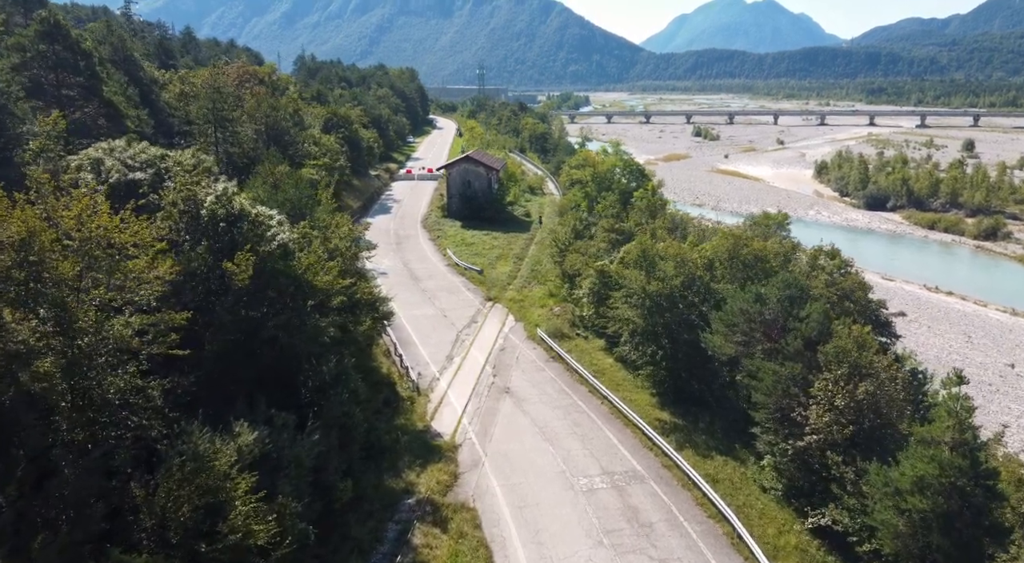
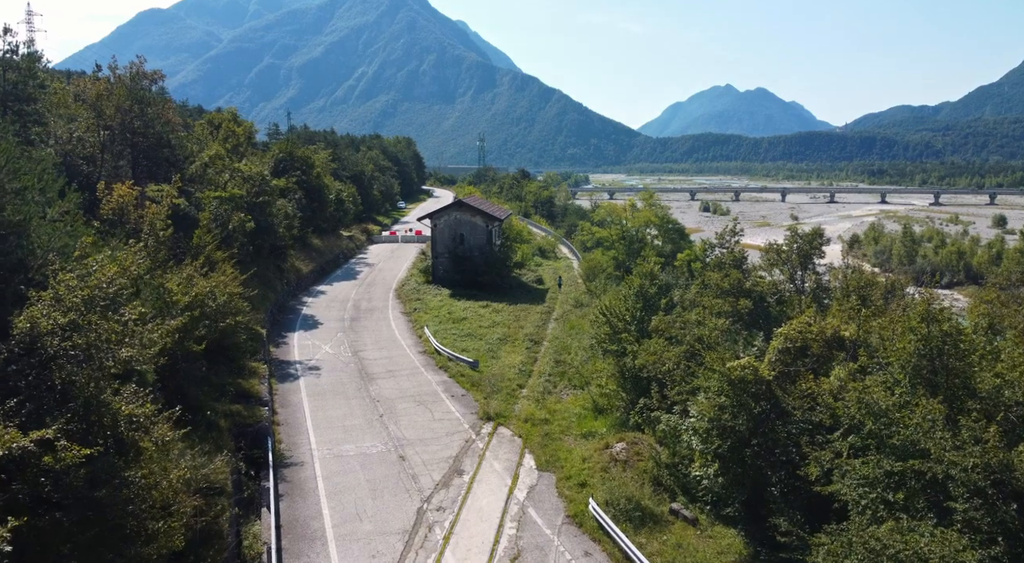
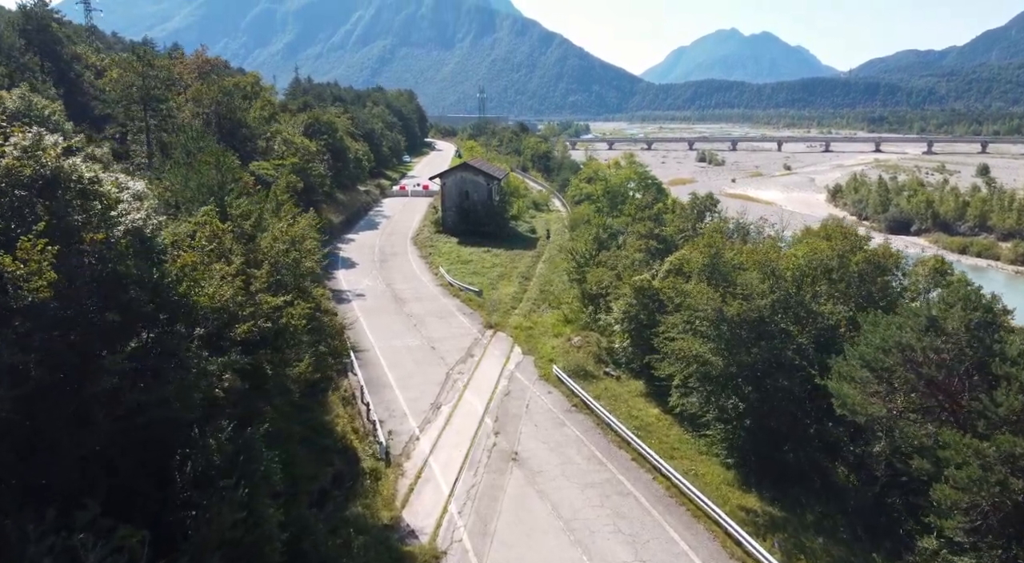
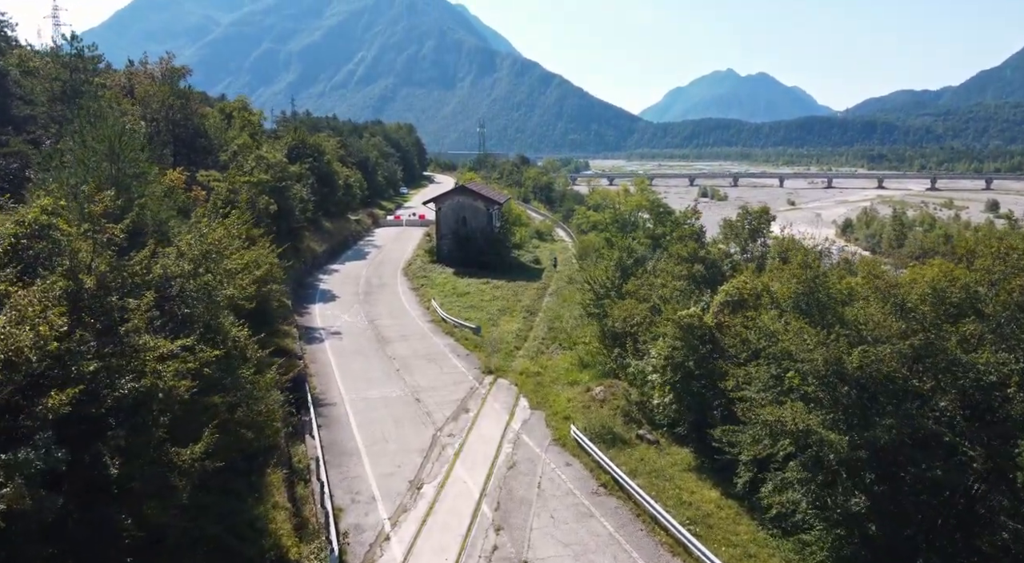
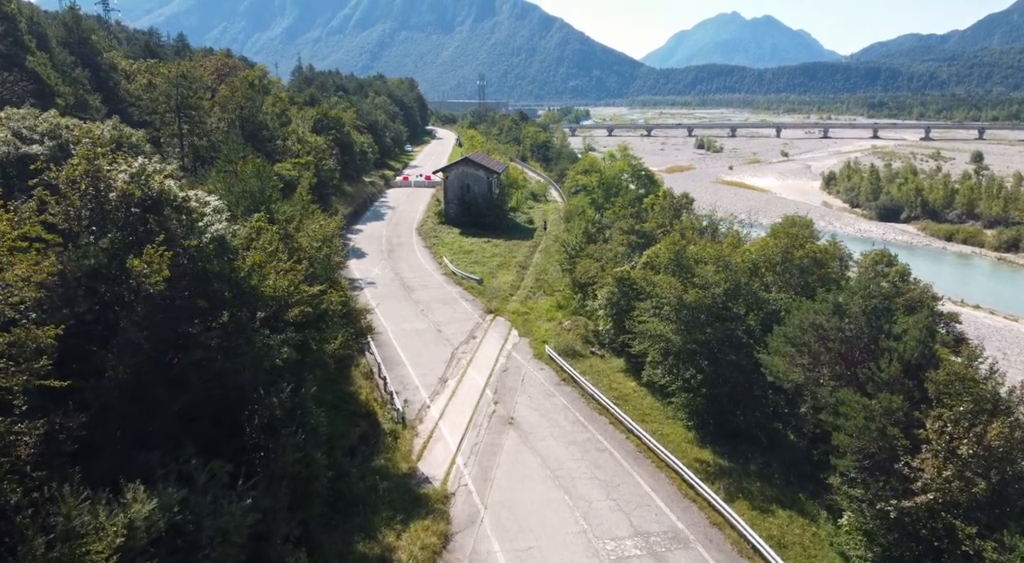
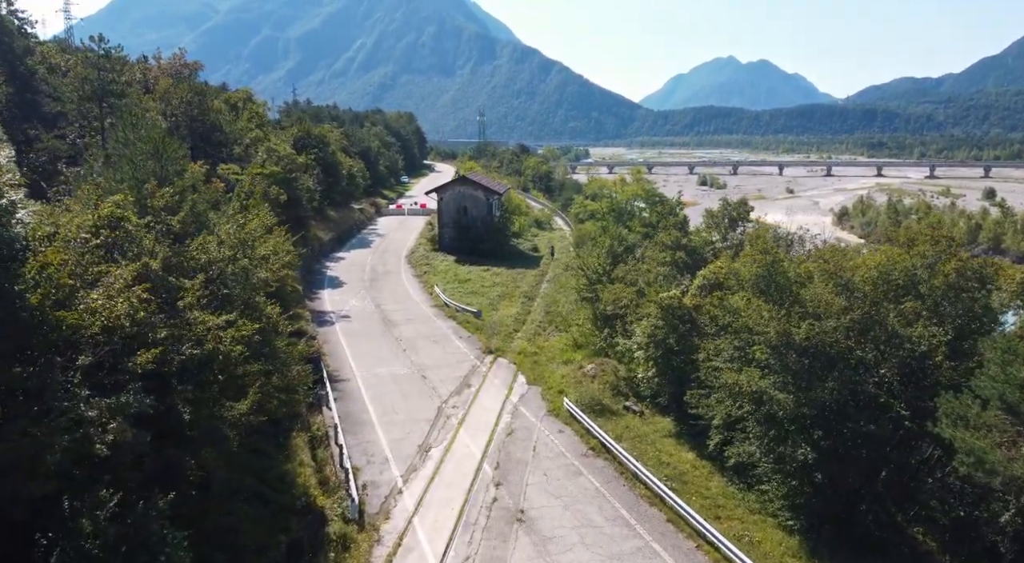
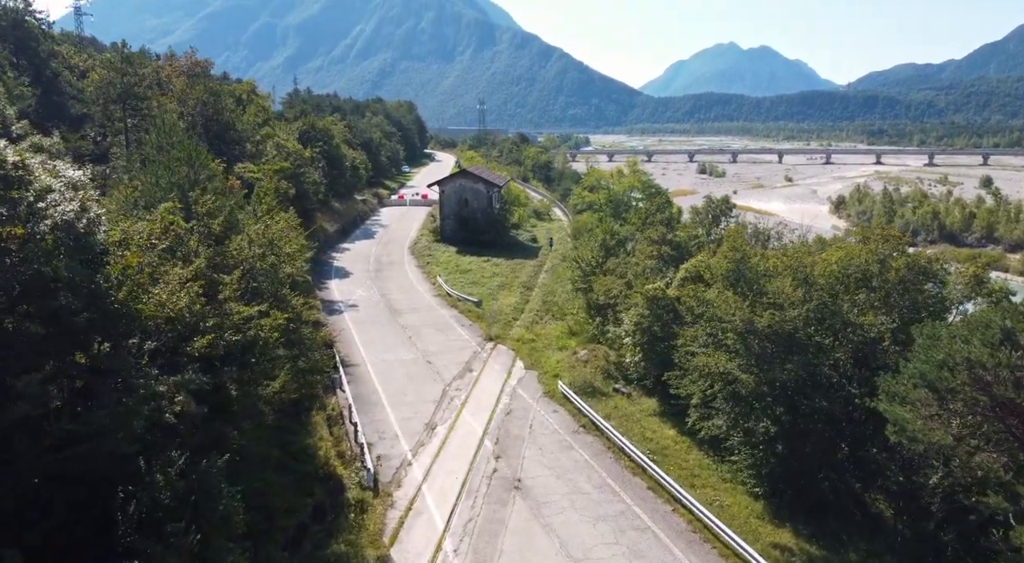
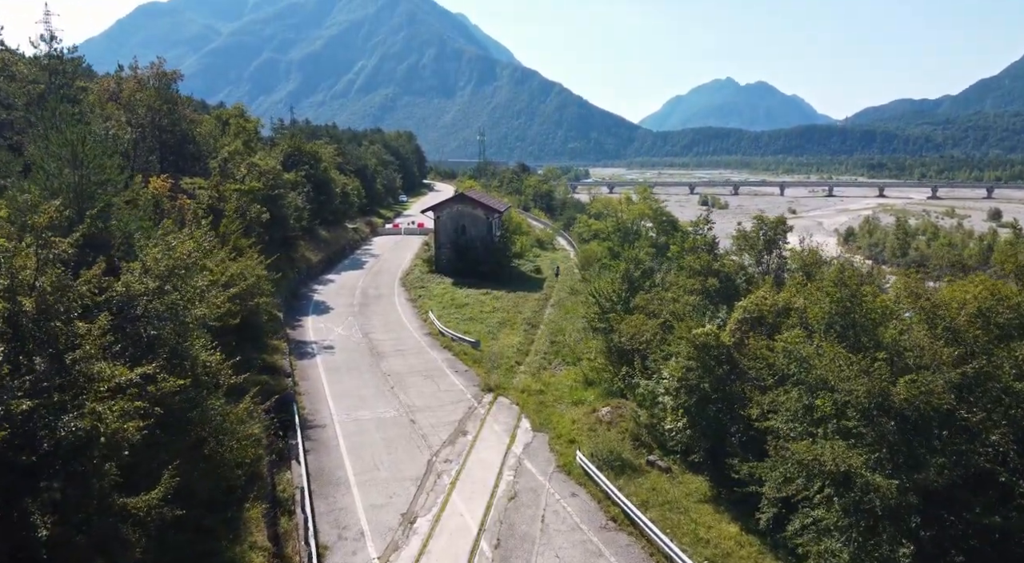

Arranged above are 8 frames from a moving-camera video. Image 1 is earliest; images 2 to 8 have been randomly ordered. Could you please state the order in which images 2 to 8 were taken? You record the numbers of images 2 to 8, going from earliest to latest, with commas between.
5, 3, 7, 6, 4, 8, 2
